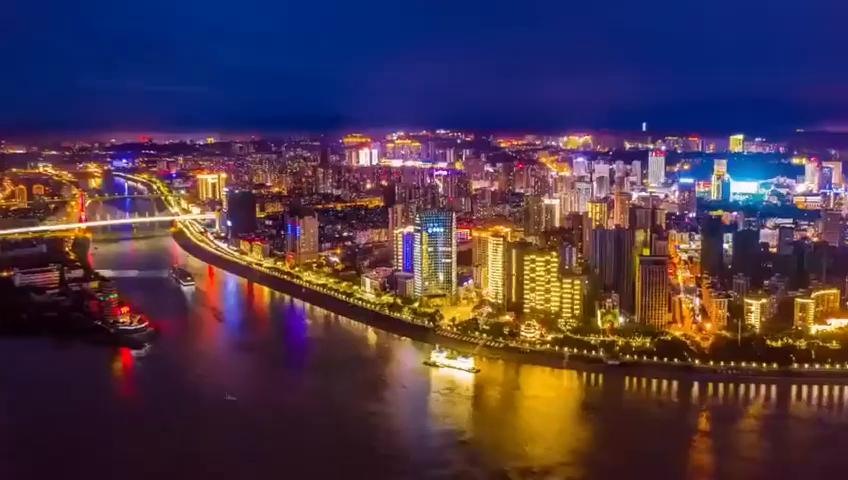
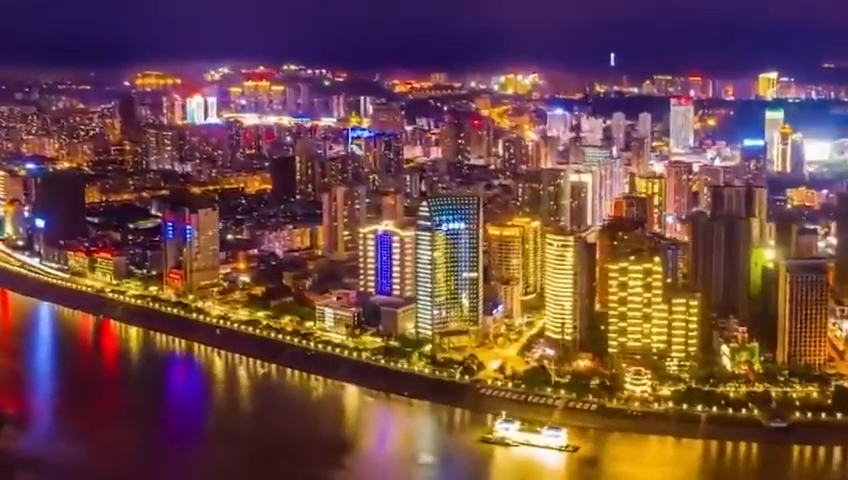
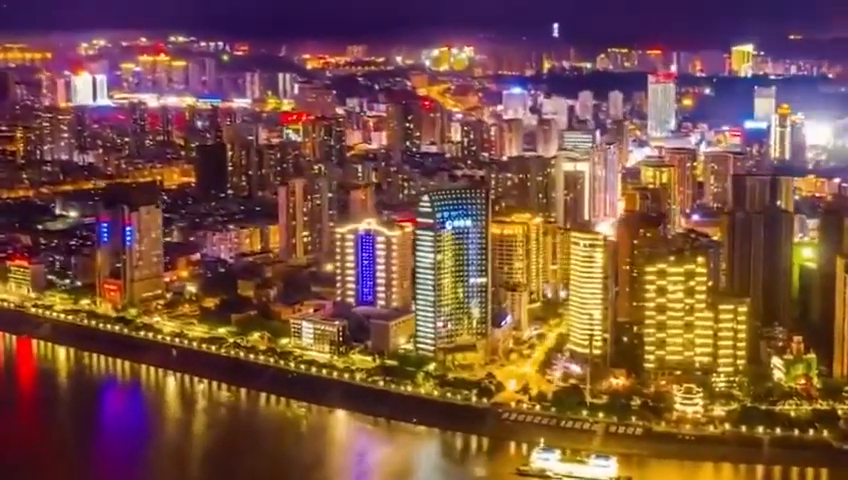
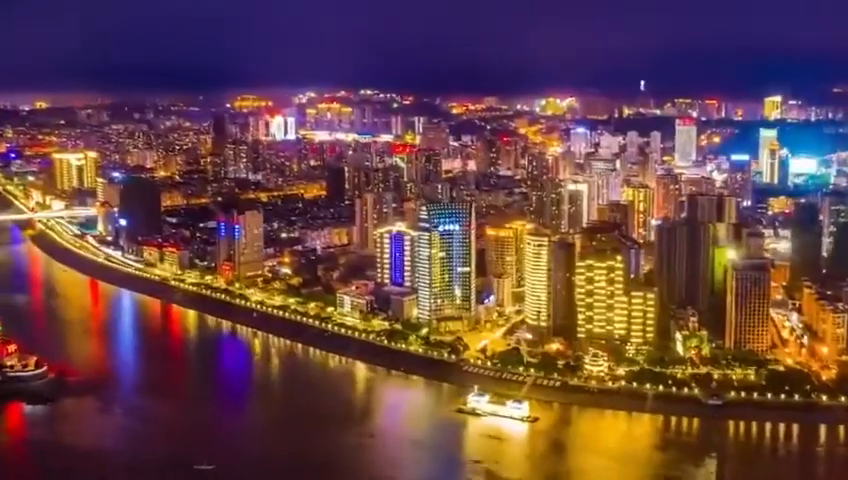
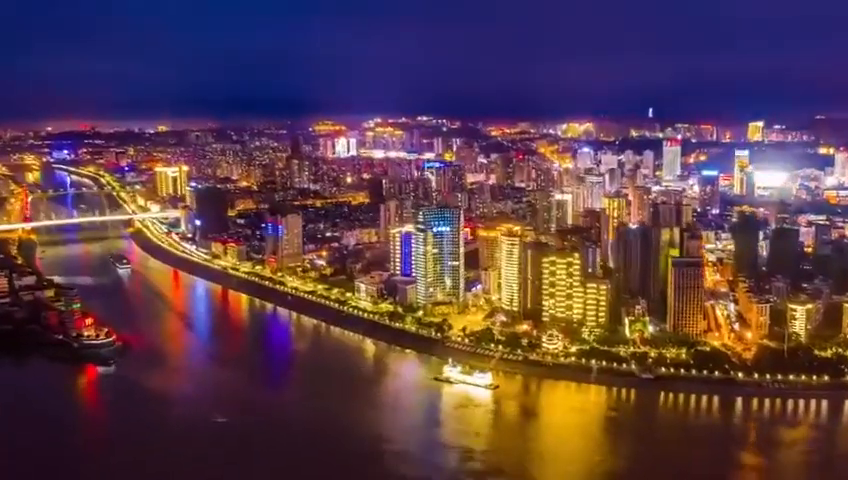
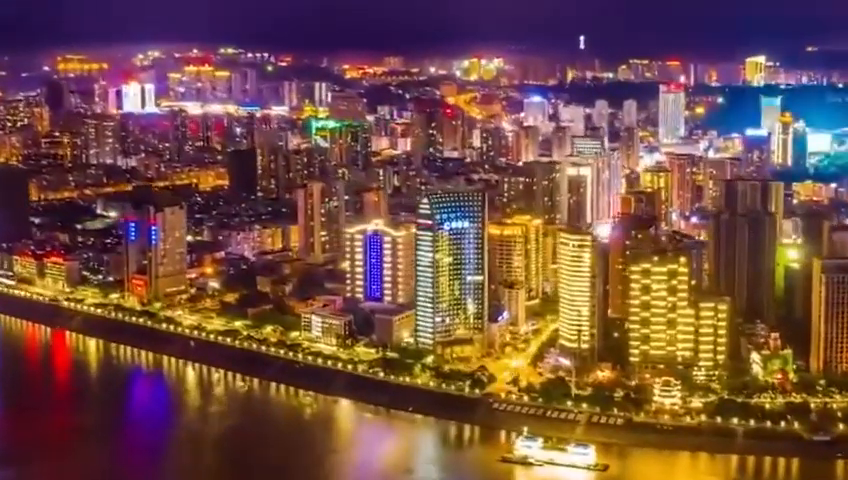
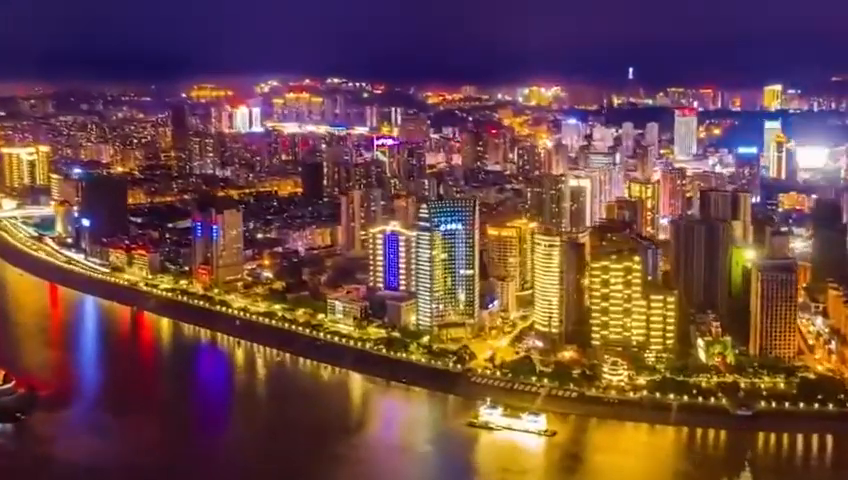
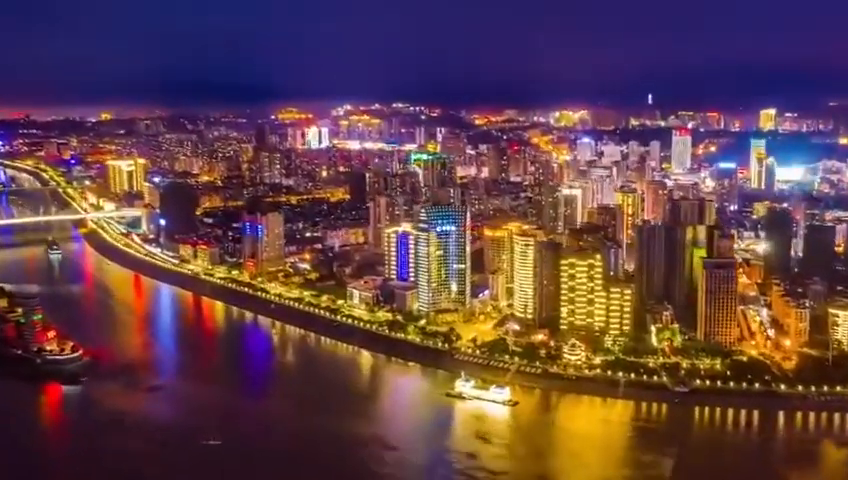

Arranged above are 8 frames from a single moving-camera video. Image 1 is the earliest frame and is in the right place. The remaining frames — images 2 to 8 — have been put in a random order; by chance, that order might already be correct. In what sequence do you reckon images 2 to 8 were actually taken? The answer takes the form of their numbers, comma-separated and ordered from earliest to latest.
5, 8, 4, 7, 2, 6, 3
